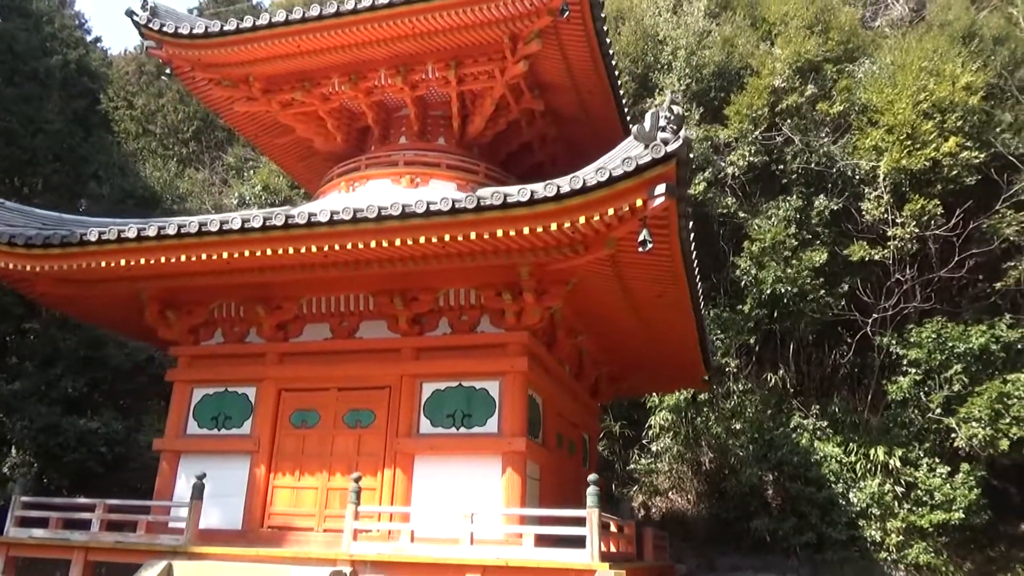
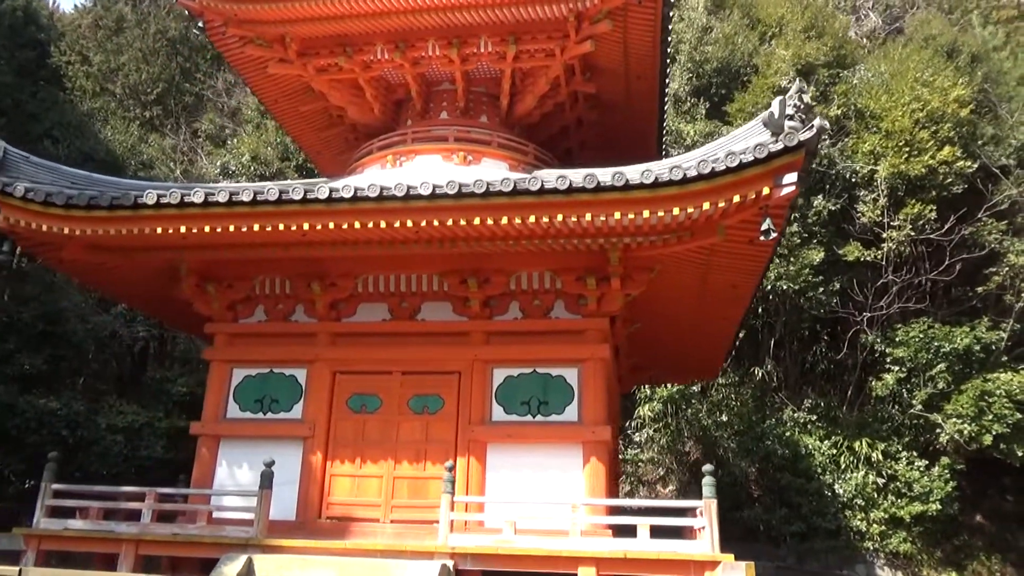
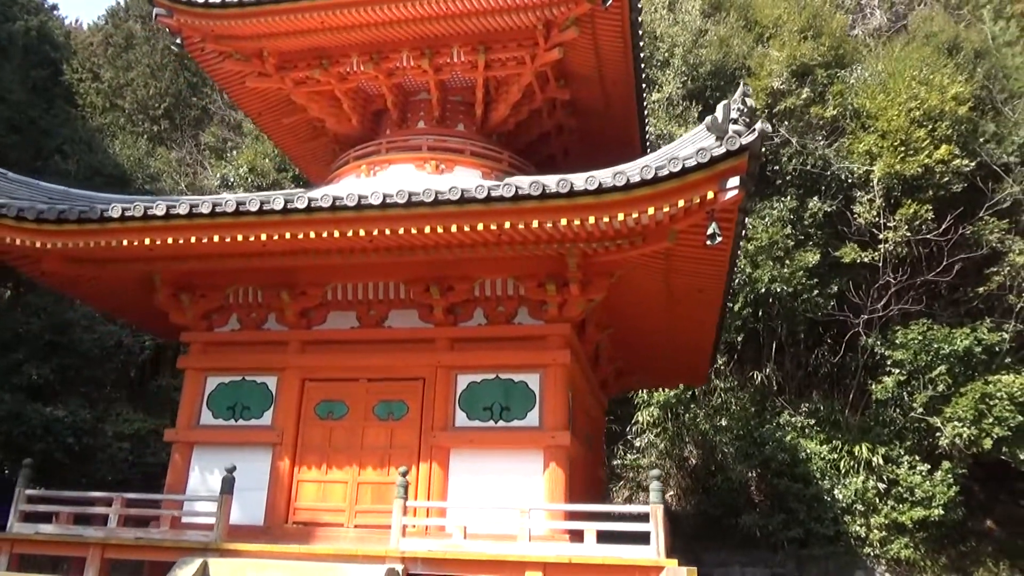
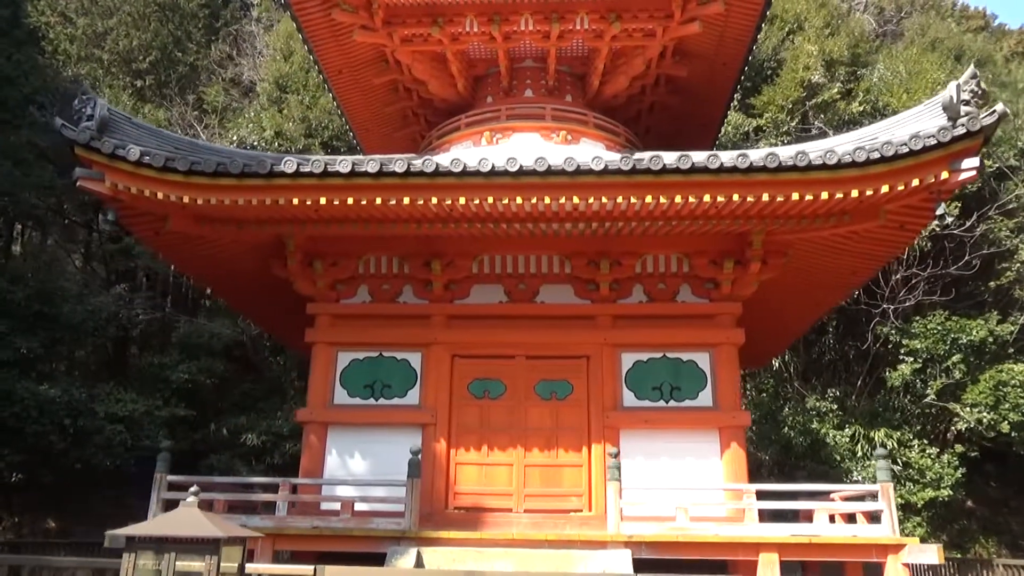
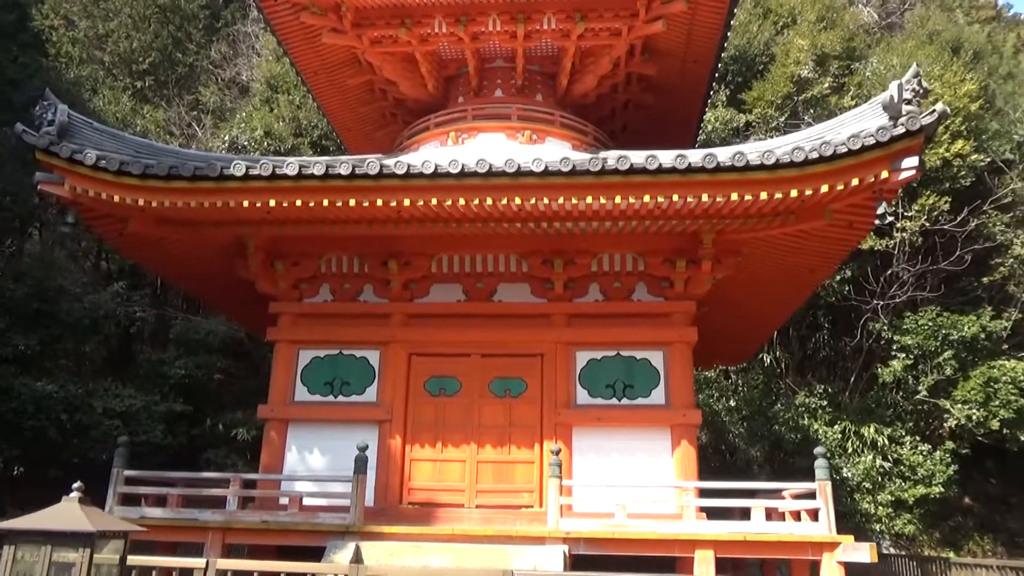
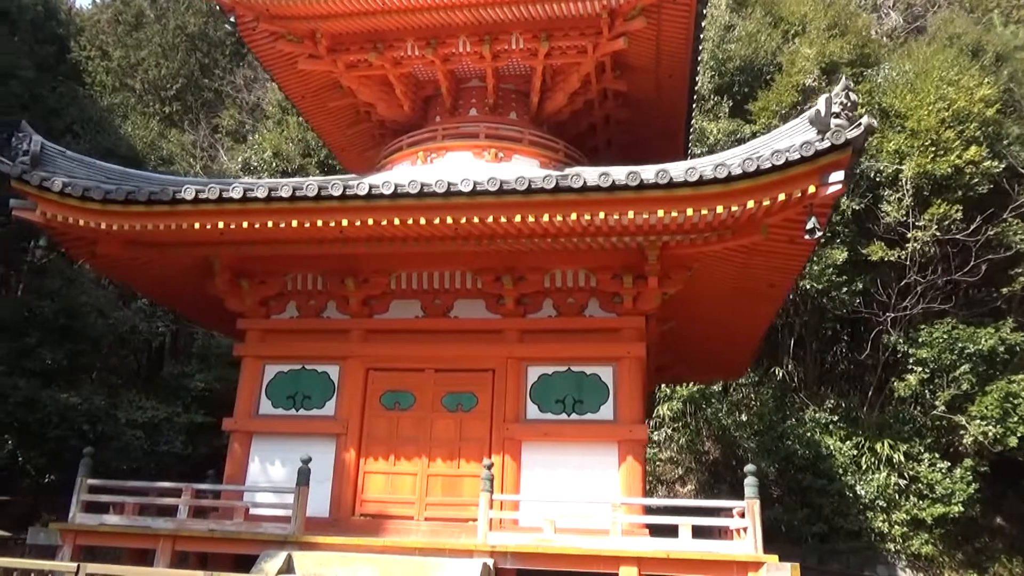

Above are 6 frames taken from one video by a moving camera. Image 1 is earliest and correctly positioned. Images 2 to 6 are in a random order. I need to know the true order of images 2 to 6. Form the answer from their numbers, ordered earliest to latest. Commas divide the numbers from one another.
3, 2, 6, 5, 4
